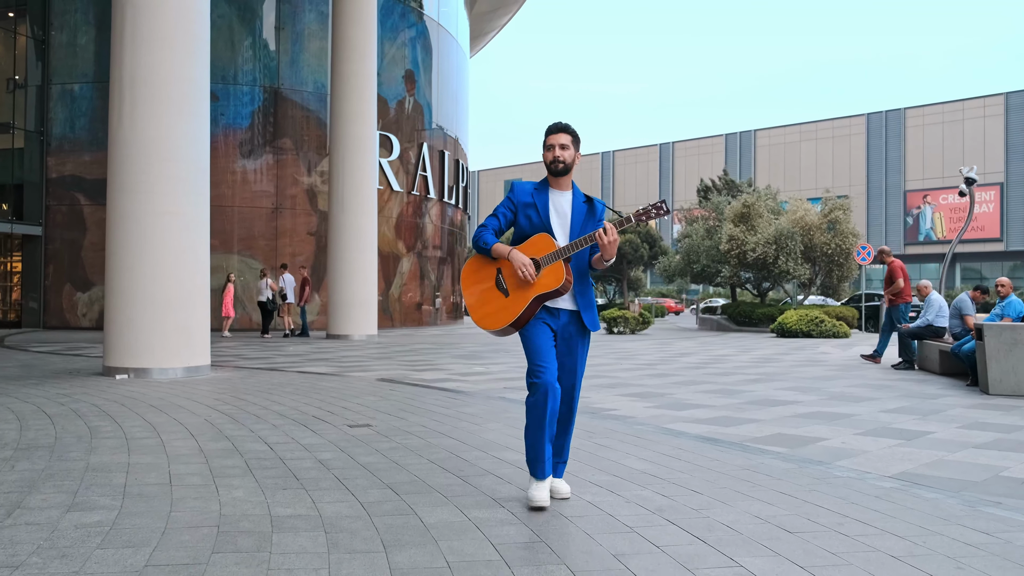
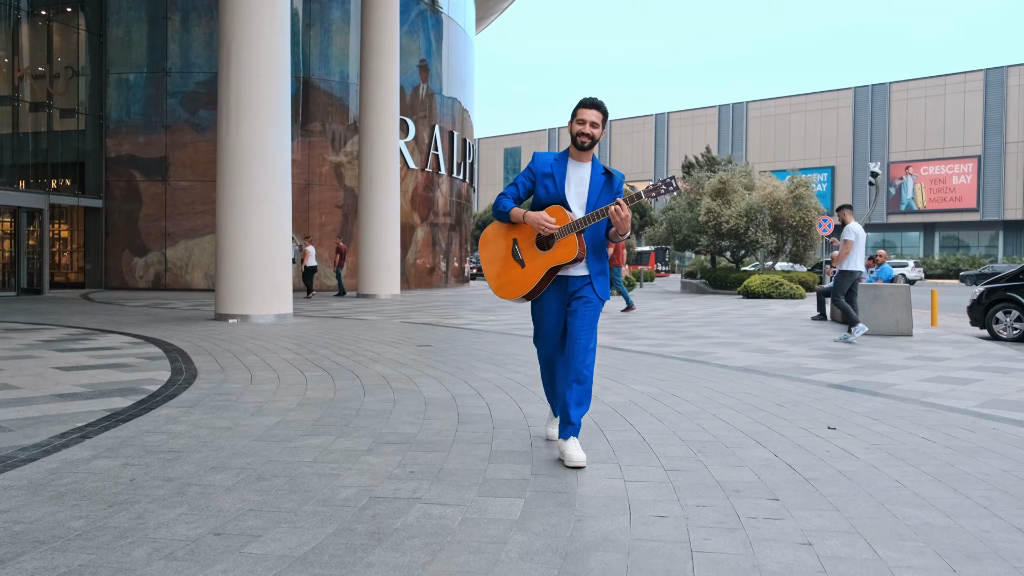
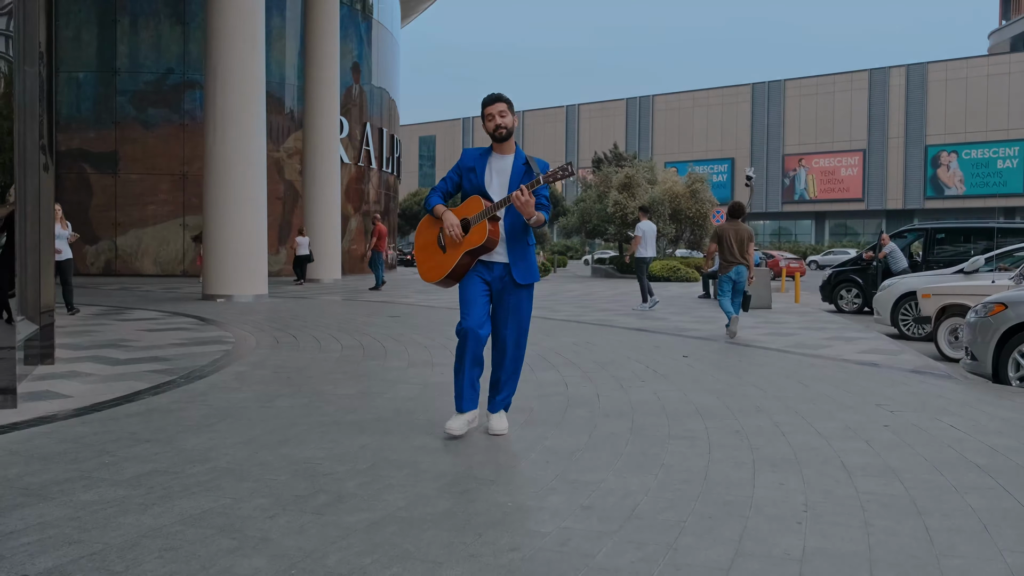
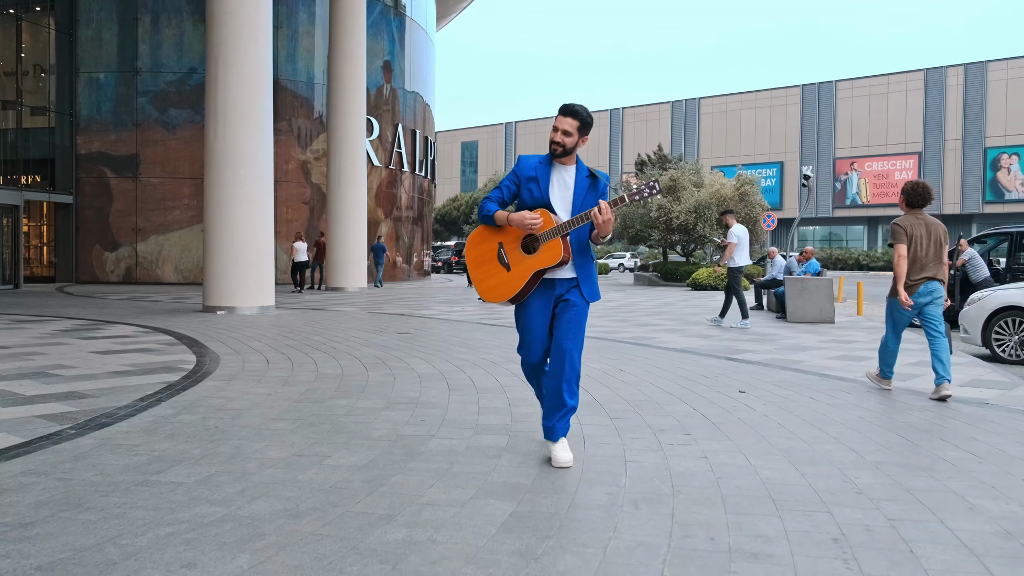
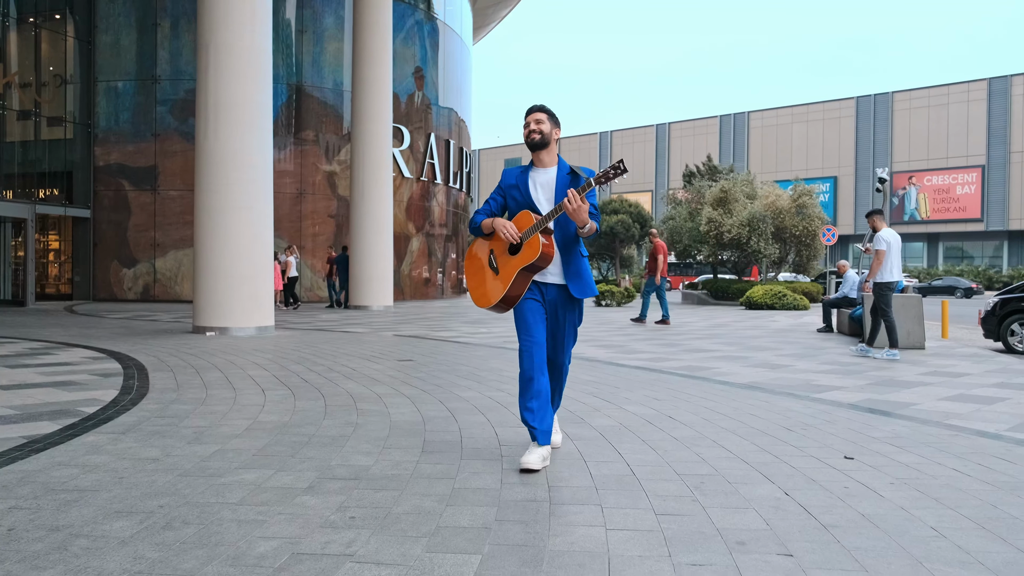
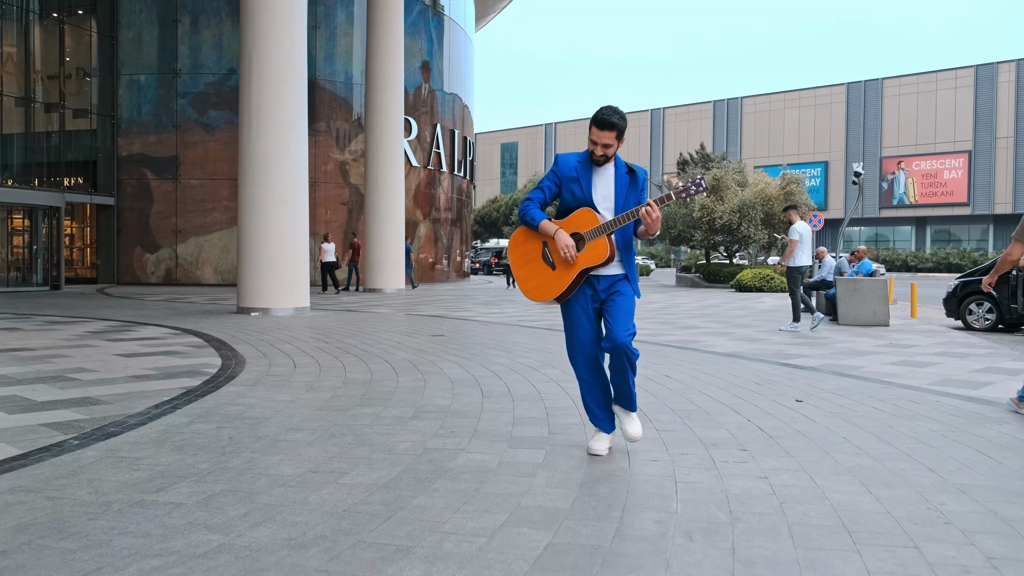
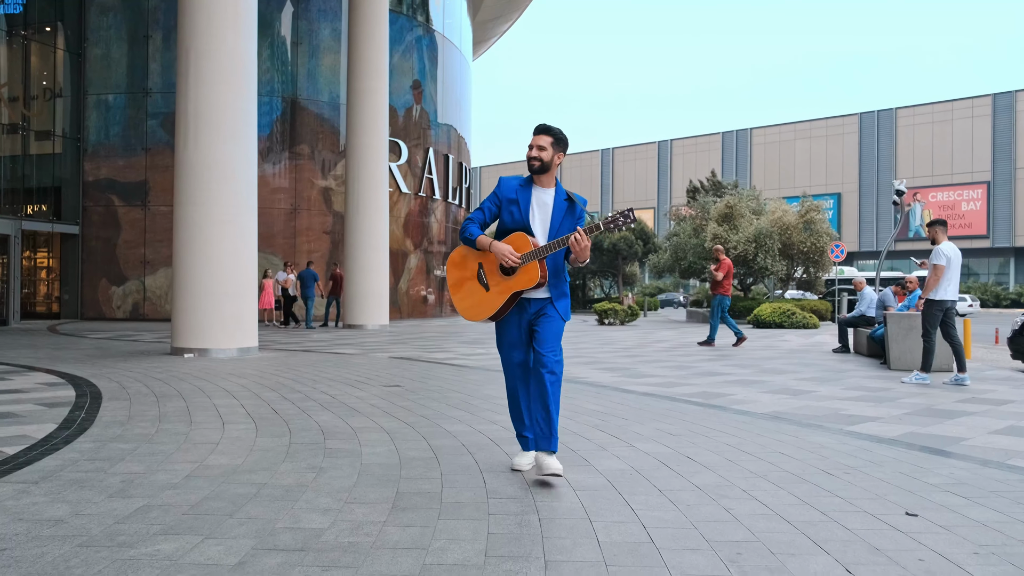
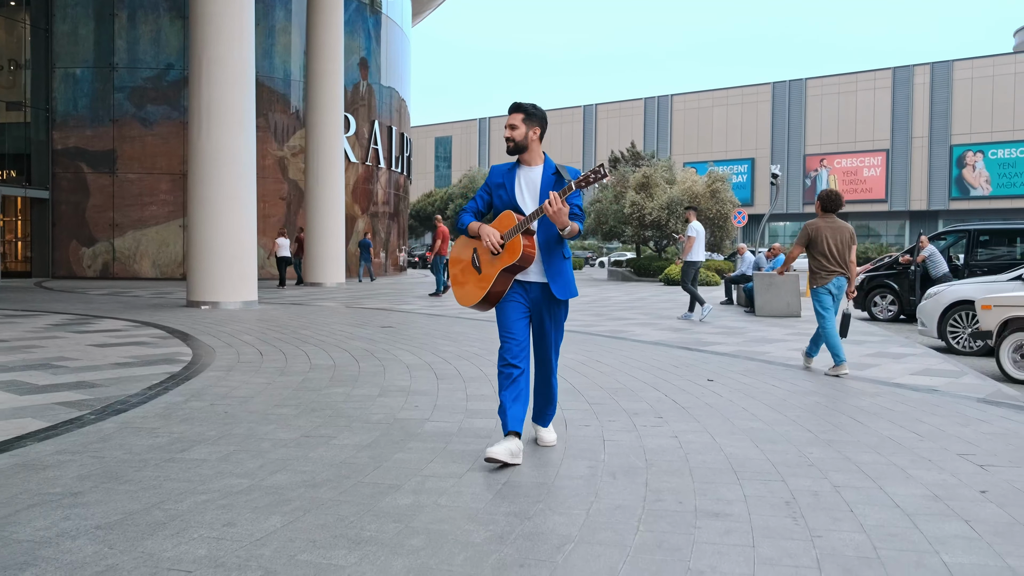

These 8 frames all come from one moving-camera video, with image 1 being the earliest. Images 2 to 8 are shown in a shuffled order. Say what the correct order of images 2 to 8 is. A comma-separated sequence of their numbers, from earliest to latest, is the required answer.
7, 5, 2, 6, 4, 8, 3
